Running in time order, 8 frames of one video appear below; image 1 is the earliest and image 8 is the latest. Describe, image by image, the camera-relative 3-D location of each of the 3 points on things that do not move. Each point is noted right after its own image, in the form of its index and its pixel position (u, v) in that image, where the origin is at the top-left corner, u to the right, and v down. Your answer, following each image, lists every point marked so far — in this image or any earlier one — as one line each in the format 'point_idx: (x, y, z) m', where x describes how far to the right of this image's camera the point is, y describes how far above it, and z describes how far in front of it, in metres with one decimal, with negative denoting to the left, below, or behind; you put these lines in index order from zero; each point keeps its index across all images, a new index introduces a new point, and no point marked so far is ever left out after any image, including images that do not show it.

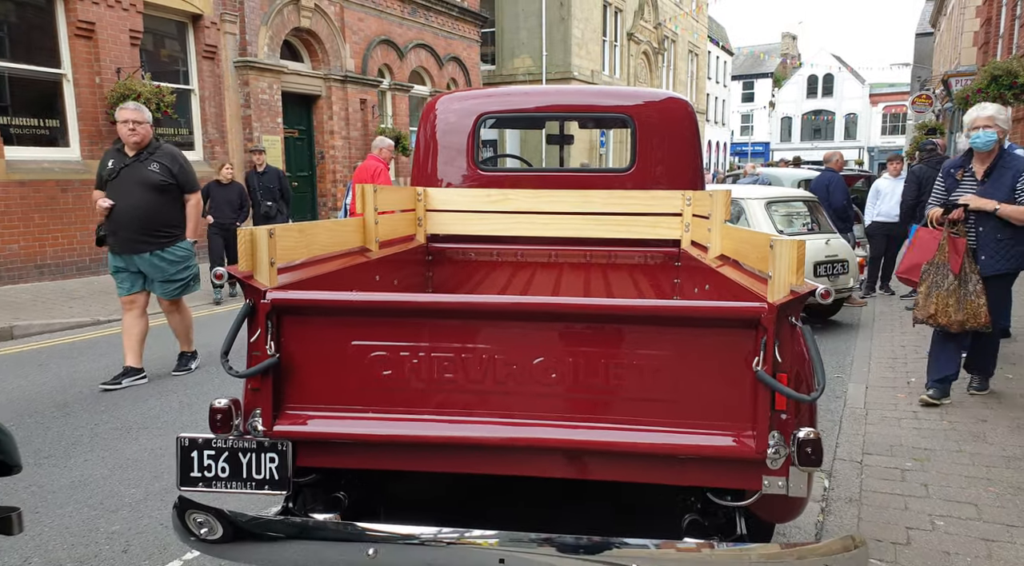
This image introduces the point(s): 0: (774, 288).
0: (+0.8, 0.0, +2.4) m
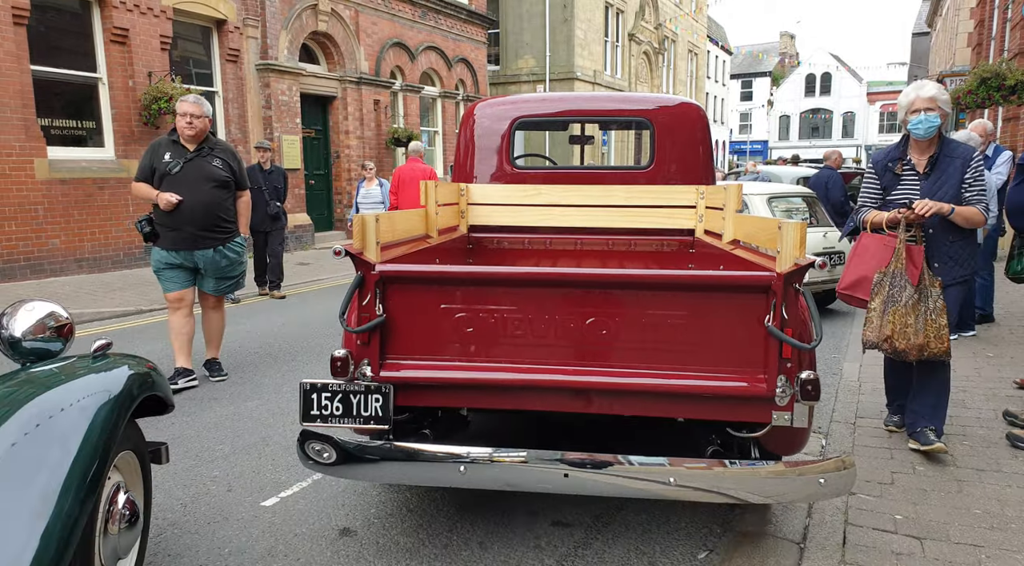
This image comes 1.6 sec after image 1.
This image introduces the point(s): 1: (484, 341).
0: (+1.0, +0.1, +2.9) m
1: (-0.1, -0.2, +2.9) m
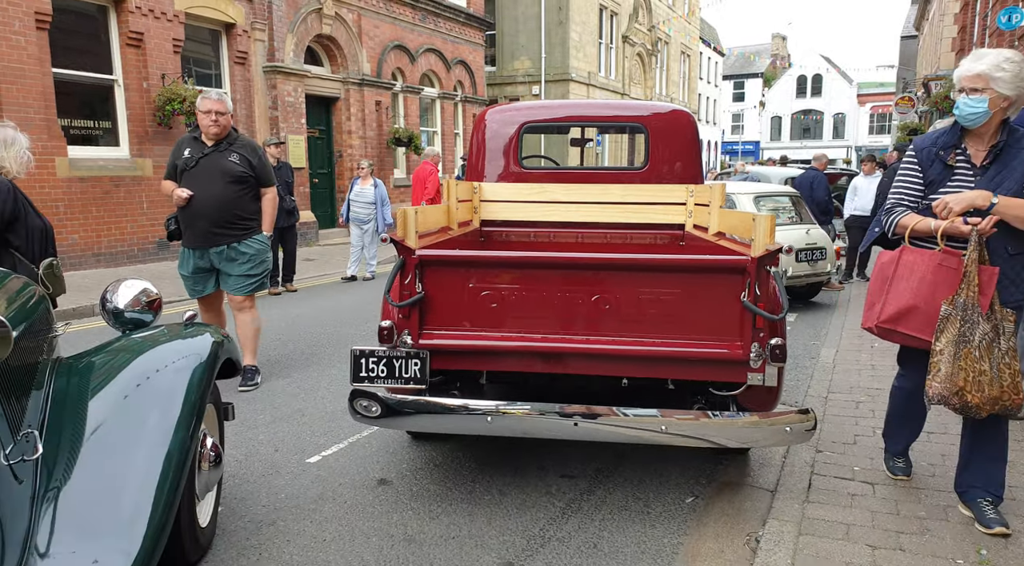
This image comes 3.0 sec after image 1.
0: (+1.1, +0.2, +3.5) m
1: (0.0, -0.1, +3.5) m
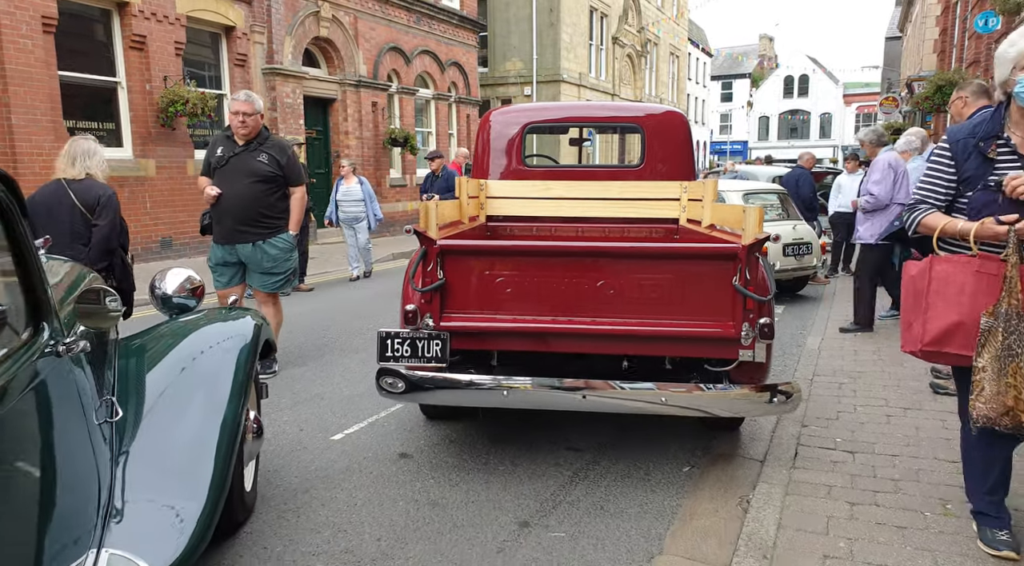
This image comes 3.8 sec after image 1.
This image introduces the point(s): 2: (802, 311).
0: (+1.2, +0.2, +3.8) m
1: (0.0, -0.1, +3.8) m
2: (+3.3, -0.3, +8.7) m
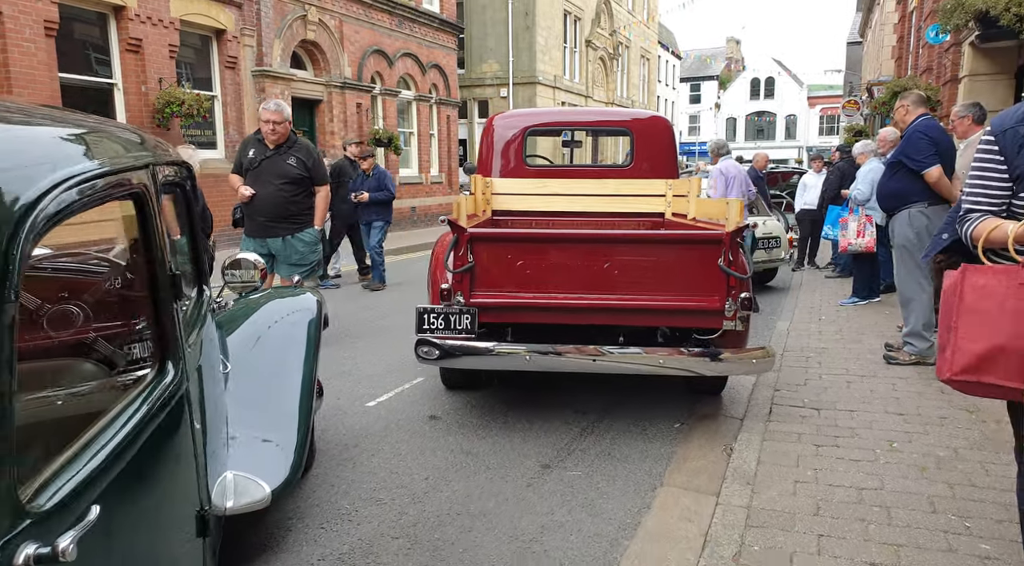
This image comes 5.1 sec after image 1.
0: (+1.3, +0.3, +4.5) m
1: (+0.1, 0.0, +4.5) m
2: (+3.2, -0.2, +9.5) m
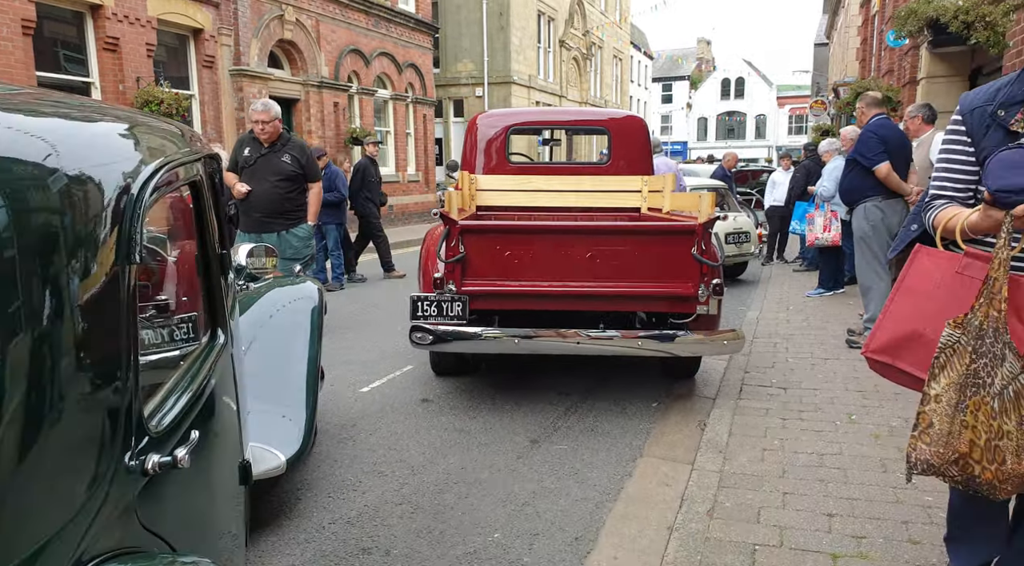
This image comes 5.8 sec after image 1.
0: (+1.2, +0.4, +4.8) m
1: (+0.1, +0.1, +4.7) m
2: (+3.0, -0.1, +9.9) m
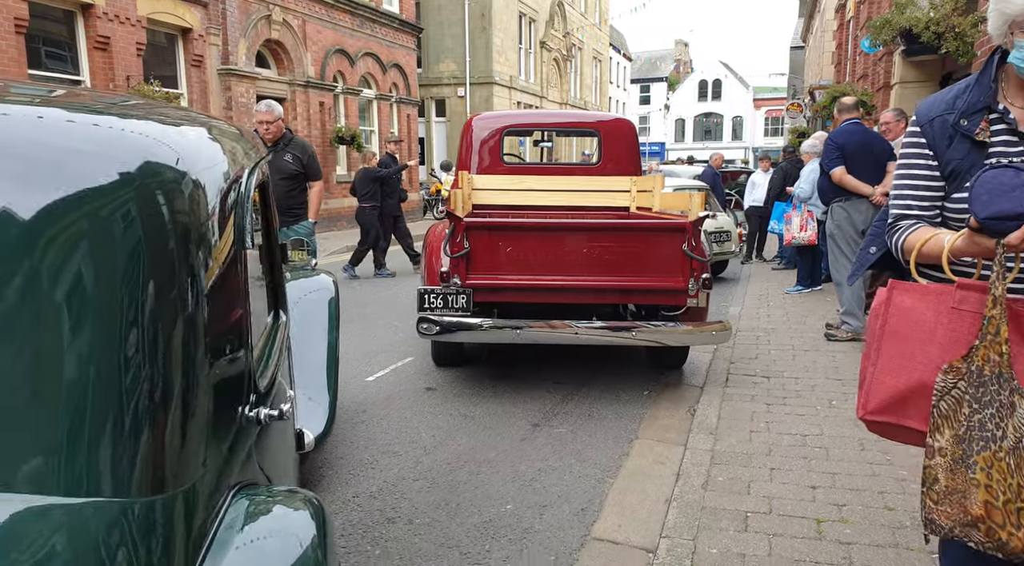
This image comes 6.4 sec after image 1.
0: (+1.2, +0.5, +5.2) m
1: (+0.1, +0.1, +5.0) m
2: (+2.8, -0.1, +10.3) m
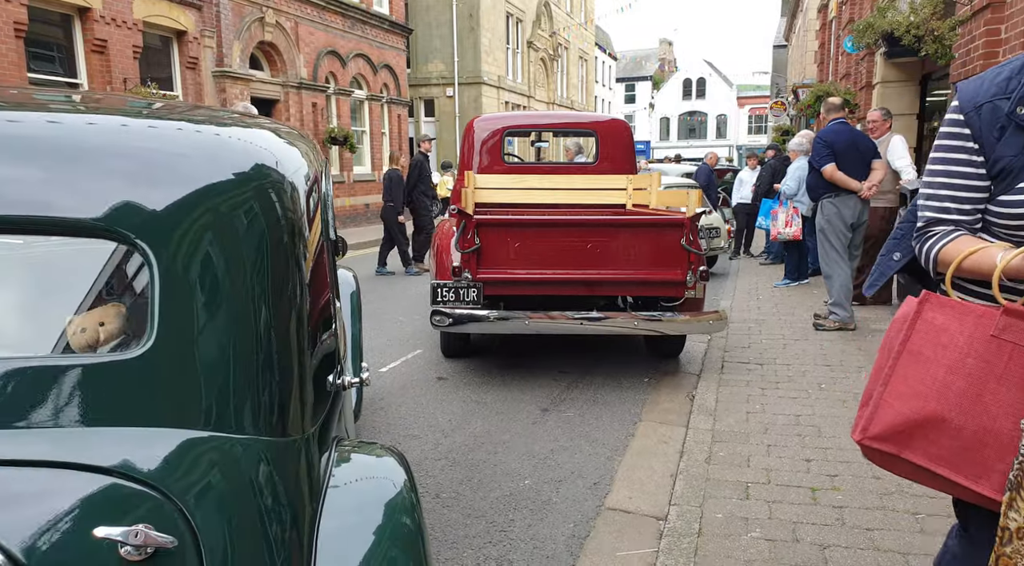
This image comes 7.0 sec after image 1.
0: (+1.2, +0.5, +5.4) m
1: (+0.1, +0.2, +5.3) m
2: (+2.8, 0.0, +10.6) m
